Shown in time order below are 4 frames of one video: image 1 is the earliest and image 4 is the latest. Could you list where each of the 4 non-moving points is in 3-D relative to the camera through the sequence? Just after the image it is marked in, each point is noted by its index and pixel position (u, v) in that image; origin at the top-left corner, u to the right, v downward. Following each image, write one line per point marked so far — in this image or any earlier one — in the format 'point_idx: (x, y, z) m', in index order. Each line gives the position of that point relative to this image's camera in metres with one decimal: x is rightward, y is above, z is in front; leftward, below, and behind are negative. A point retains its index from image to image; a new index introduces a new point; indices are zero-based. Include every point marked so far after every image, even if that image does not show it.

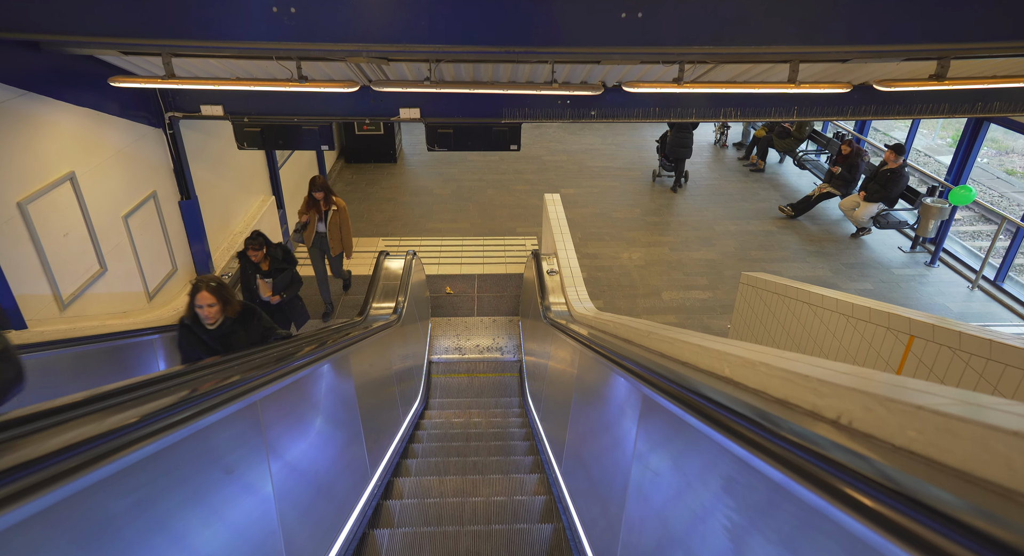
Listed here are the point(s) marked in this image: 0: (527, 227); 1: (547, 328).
0: (+0.2, +0.8, +8.6) m
1: (+0.3, -0.4, +5.0) m
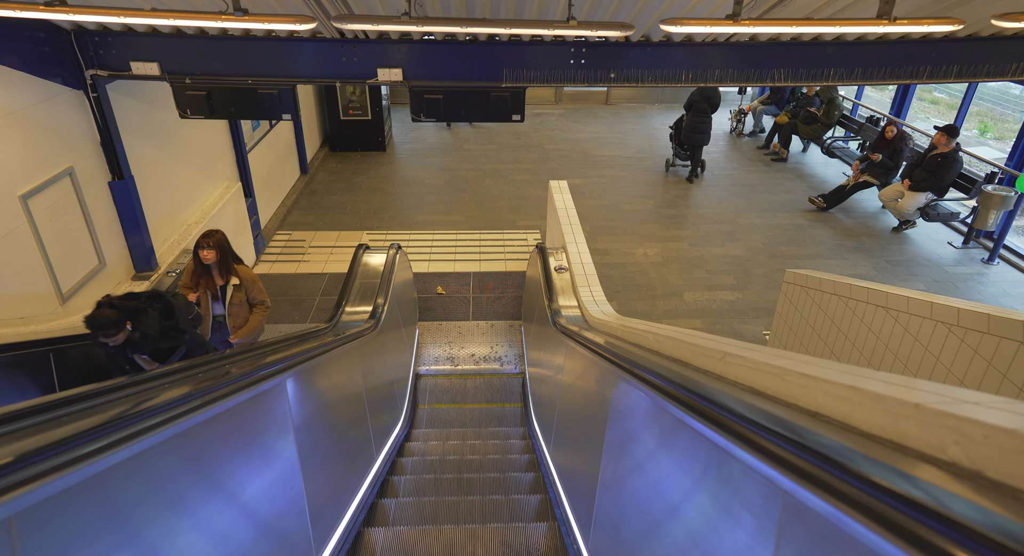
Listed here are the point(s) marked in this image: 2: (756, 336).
0: (+0.2, +0.8, +7.8) m
1: (+0.3, -0.4, +4.1) m
2: (+2.3, -0.5, +5.4) m
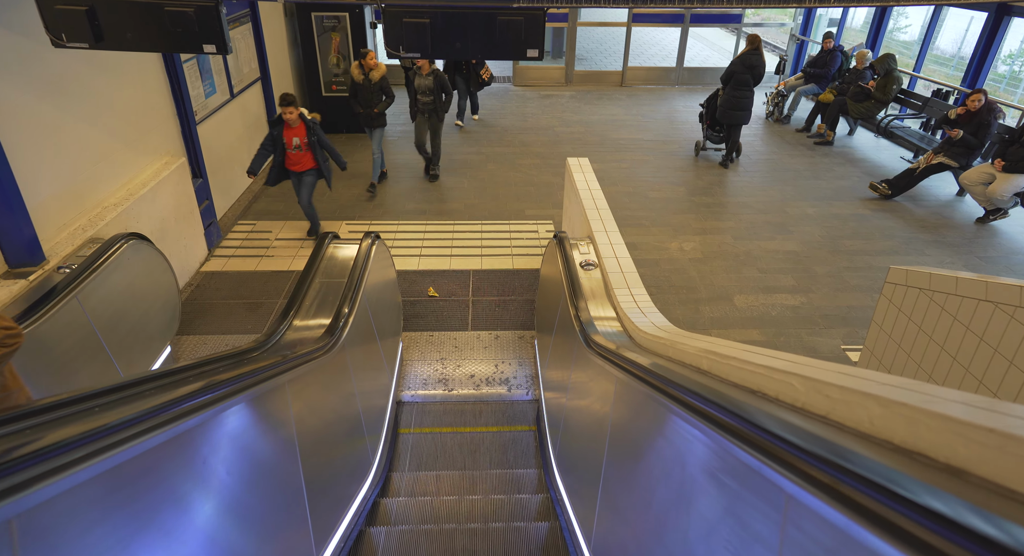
0: (+0.3, +0.8, +6.6) m
1: (+0.4, -0.4, +3.0) m
2: (+2.4, -0.5, +4.2) m
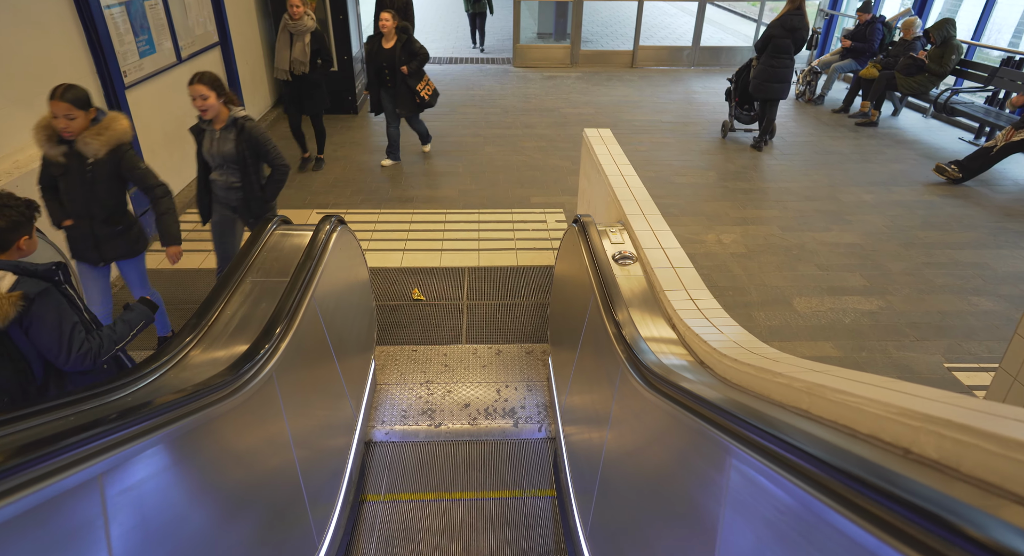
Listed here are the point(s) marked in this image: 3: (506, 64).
0: (+0.3, +0.8, +5.6) m
1: (+0.4, -0.4, +2.0) m
2: (+2.4, -0.5, +3.2) m
3: (-0.1, +4.0, +10.6) m
